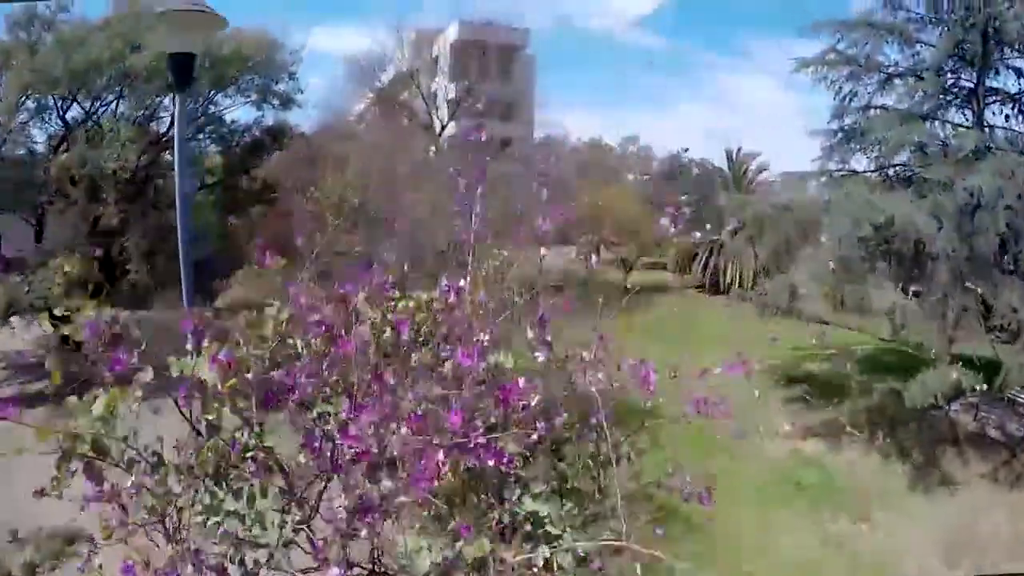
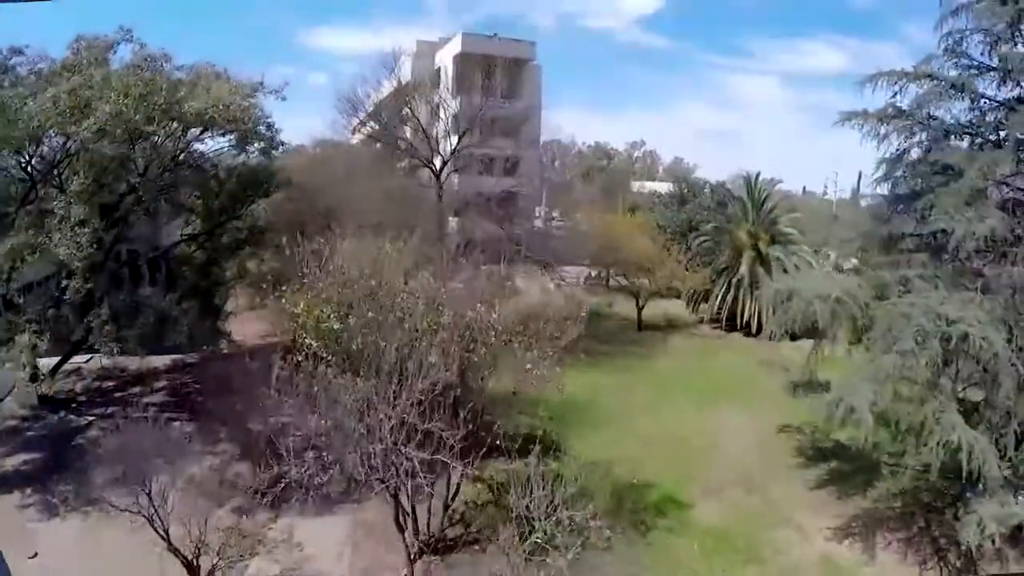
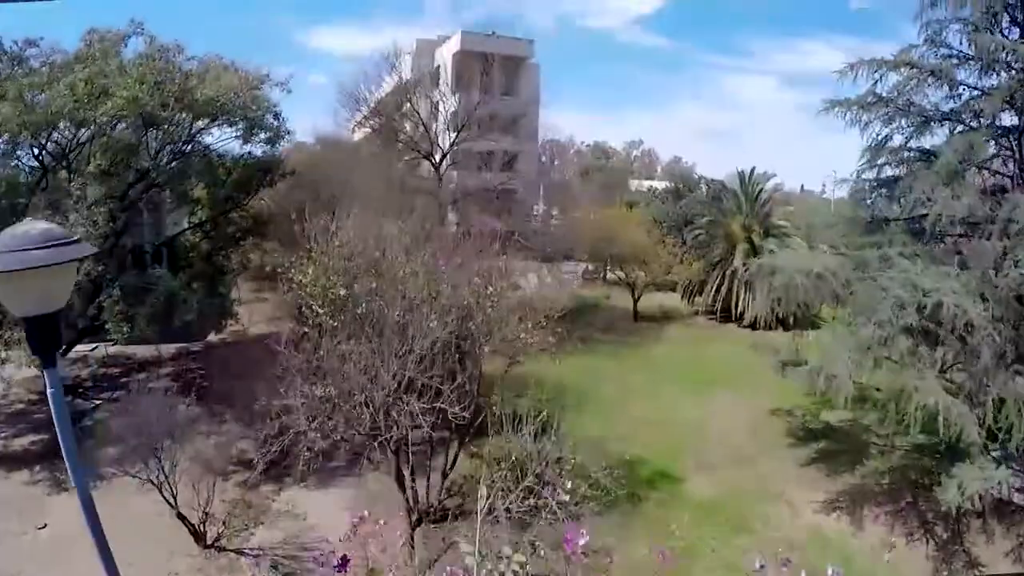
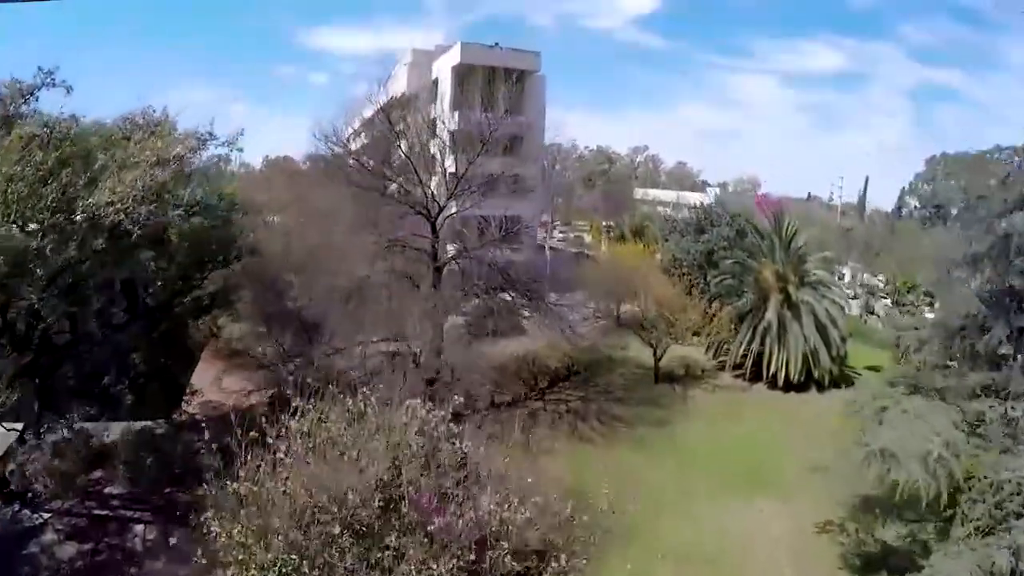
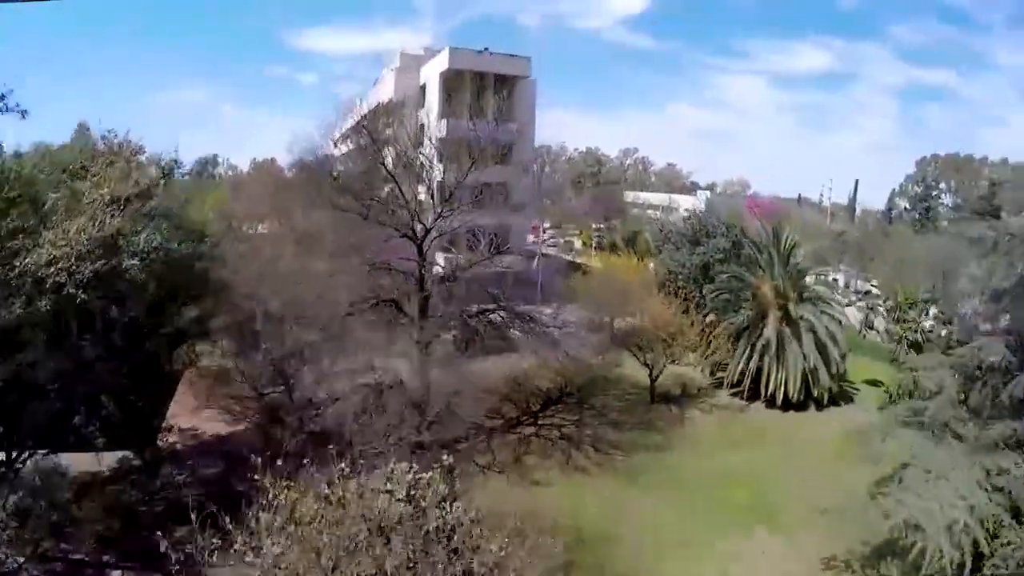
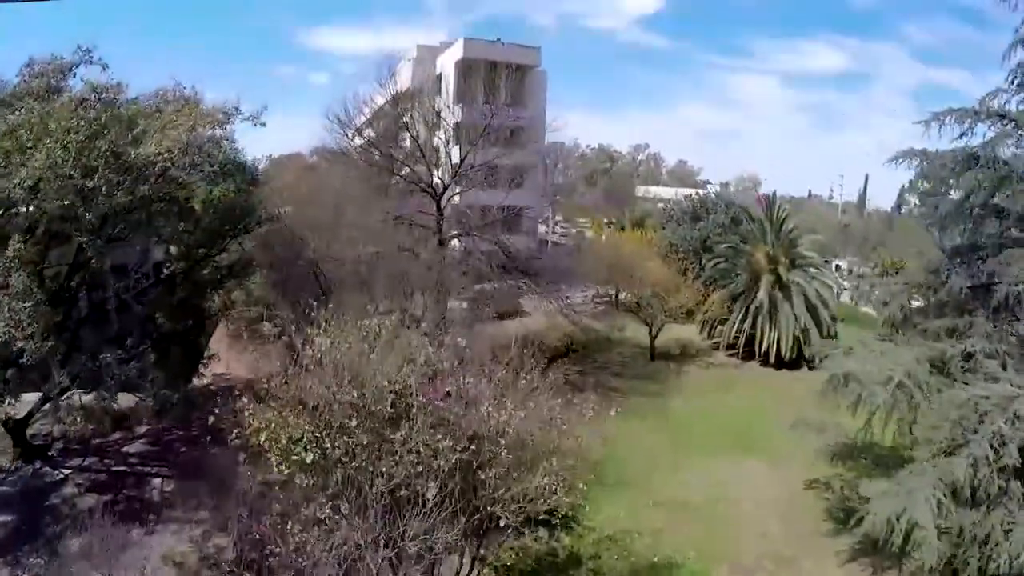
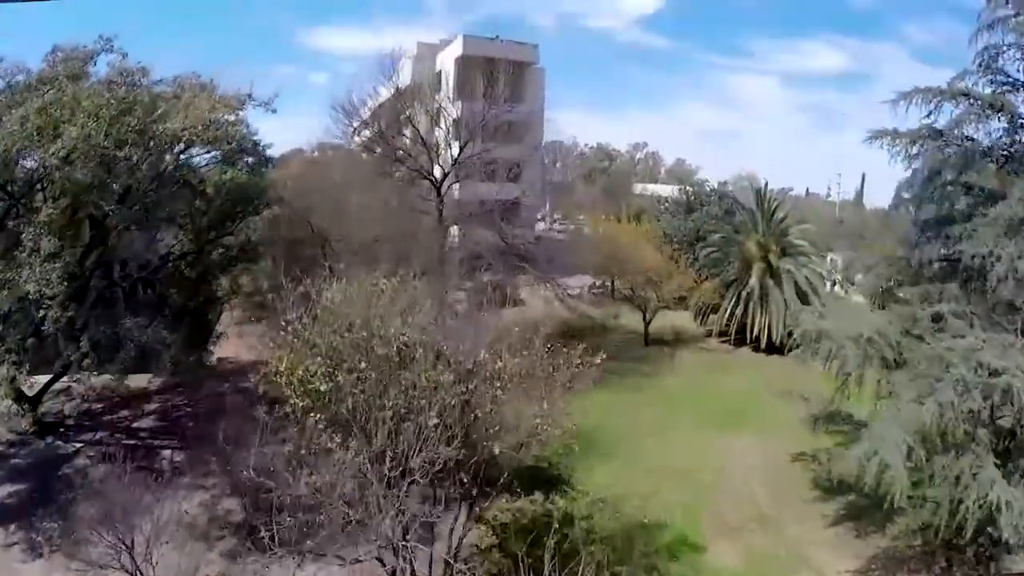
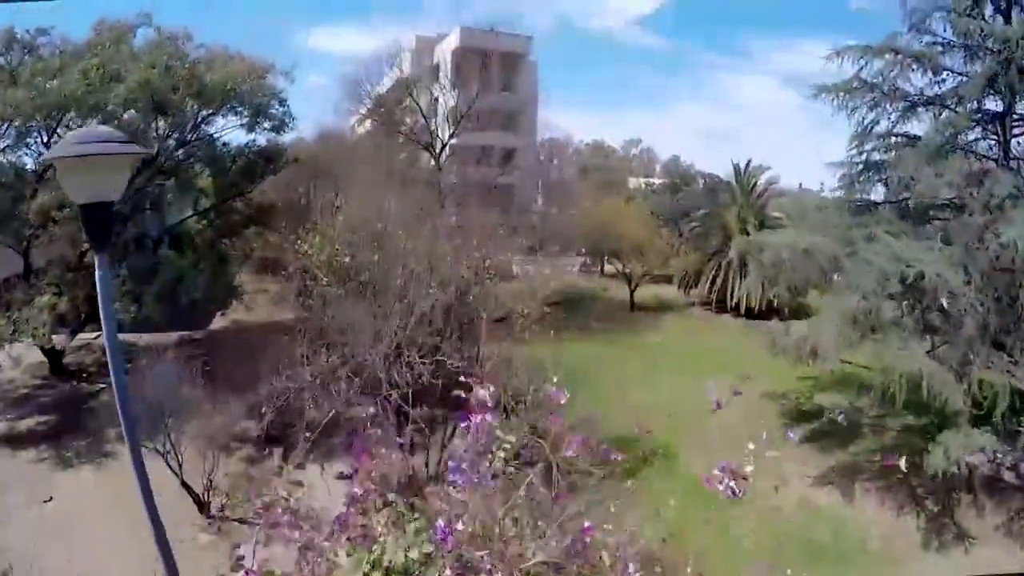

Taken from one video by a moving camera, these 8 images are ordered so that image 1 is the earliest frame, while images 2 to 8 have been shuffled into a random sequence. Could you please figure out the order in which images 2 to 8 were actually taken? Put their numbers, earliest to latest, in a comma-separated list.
8, 3, 2, 7, 6, 4, 5
